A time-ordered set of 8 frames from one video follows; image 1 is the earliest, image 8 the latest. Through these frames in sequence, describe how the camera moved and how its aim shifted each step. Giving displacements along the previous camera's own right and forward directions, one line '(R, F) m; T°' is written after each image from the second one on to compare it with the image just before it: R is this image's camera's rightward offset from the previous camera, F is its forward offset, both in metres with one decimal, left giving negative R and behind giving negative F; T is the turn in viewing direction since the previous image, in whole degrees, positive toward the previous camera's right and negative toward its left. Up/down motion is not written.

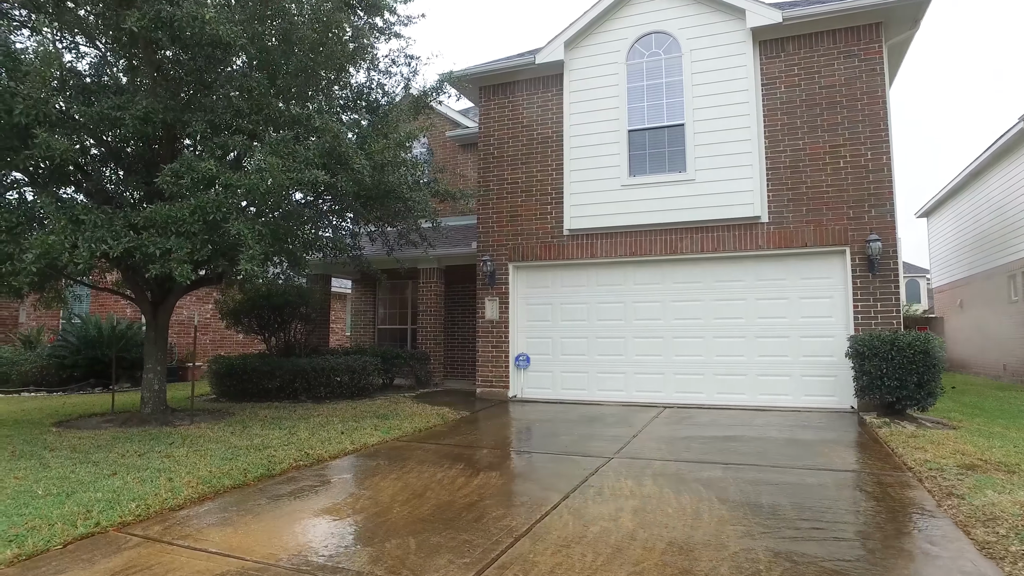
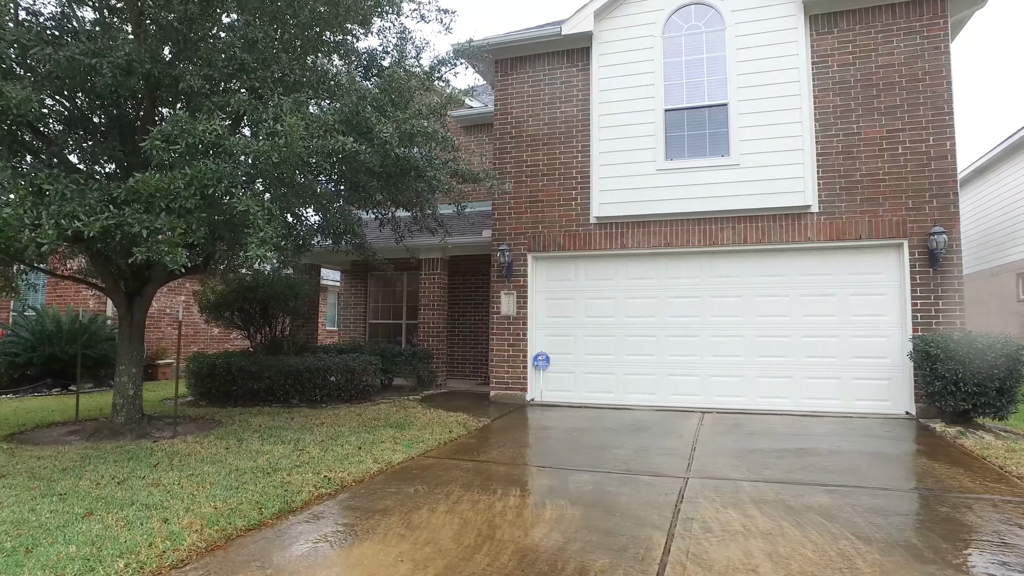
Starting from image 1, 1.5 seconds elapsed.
(-0.8, +0.9) m; +3°
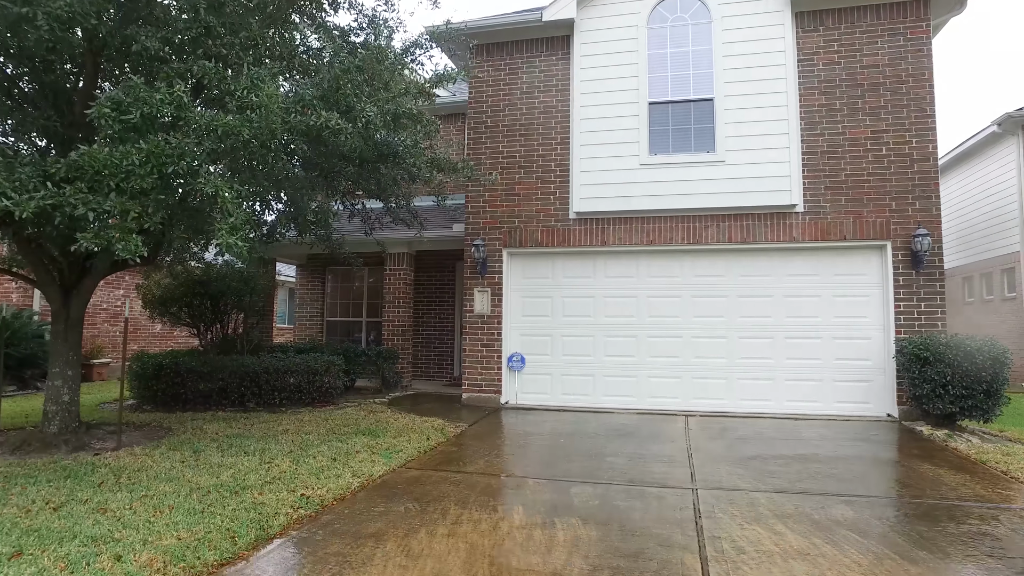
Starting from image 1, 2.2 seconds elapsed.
(-0.4, +0.4) m; +5°
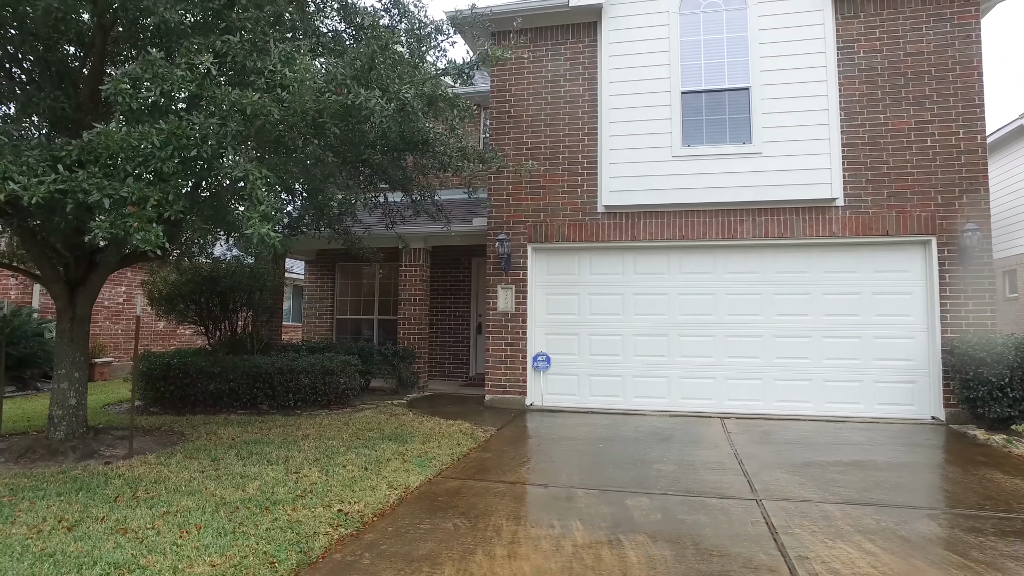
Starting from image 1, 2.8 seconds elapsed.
(-0.4, +0.4) m; 0°
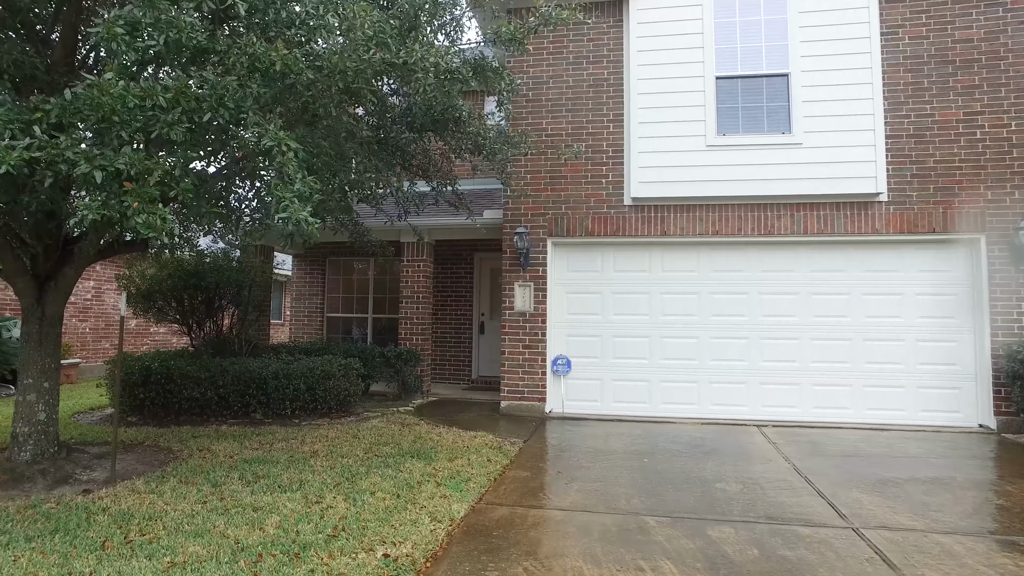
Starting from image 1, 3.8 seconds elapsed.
(-0.6, +0.6) m; +3°
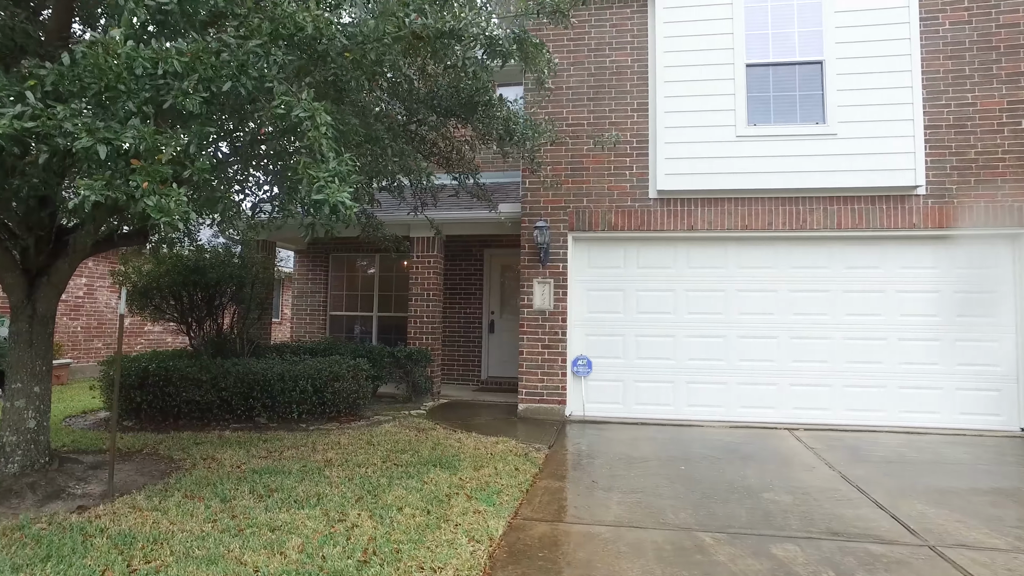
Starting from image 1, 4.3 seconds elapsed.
(-0.3, +0.4) m; +1°
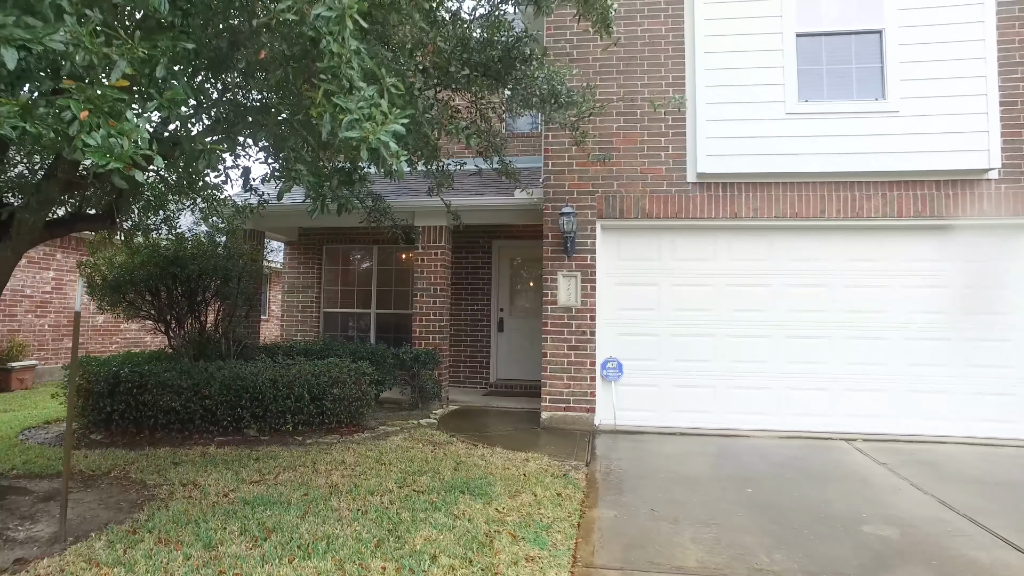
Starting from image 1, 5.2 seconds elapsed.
(-0.4, +0.8) m; +1°
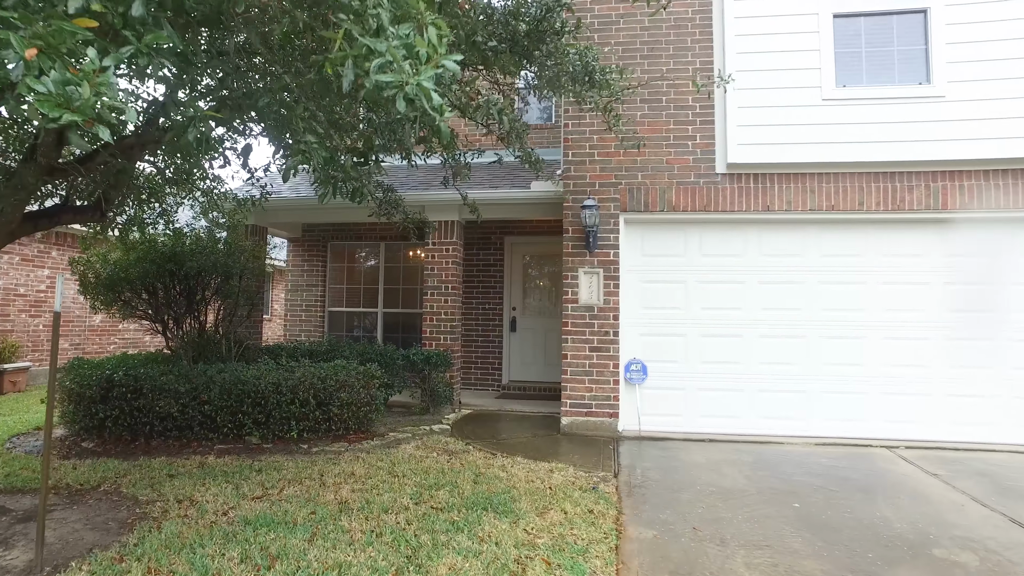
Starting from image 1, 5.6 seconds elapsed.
(-0.2, +0.4) m; 0°
